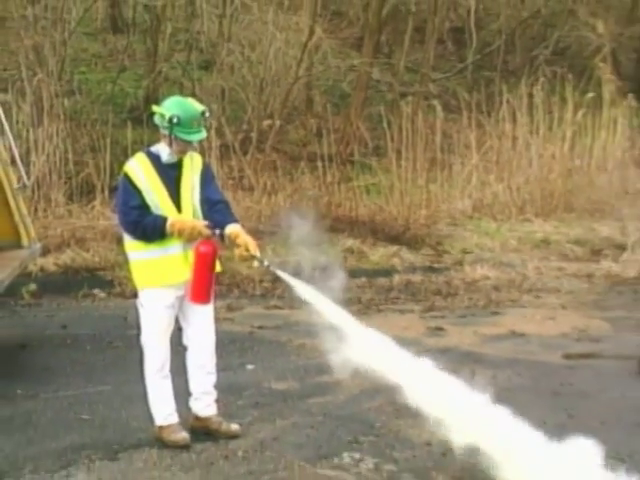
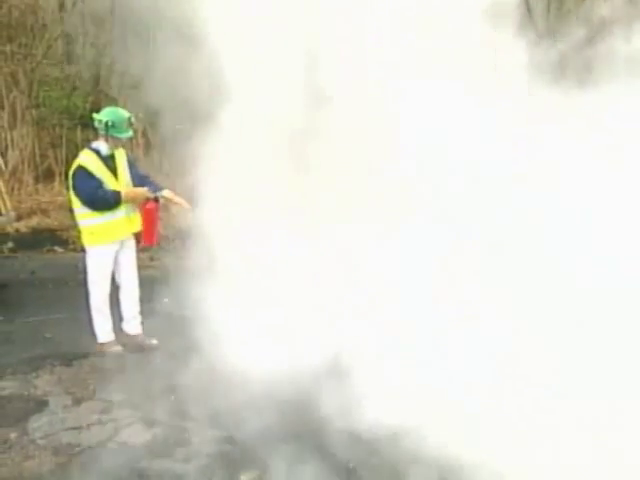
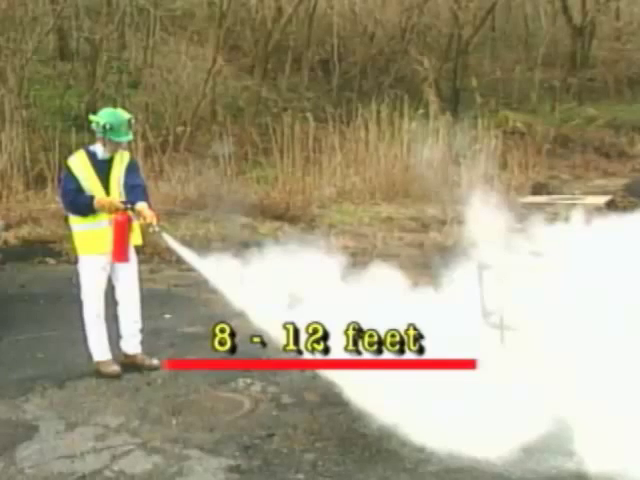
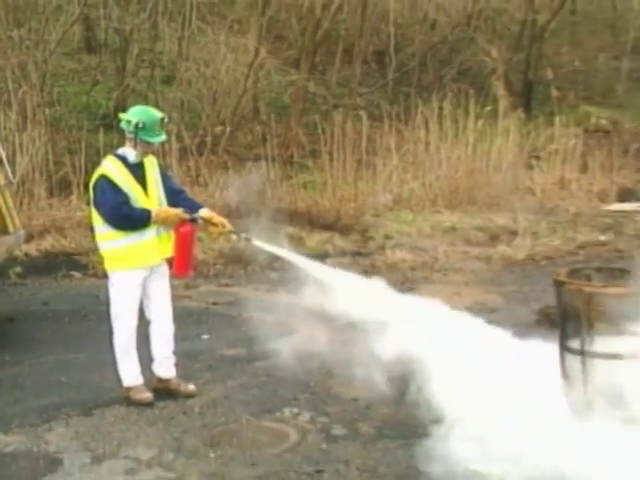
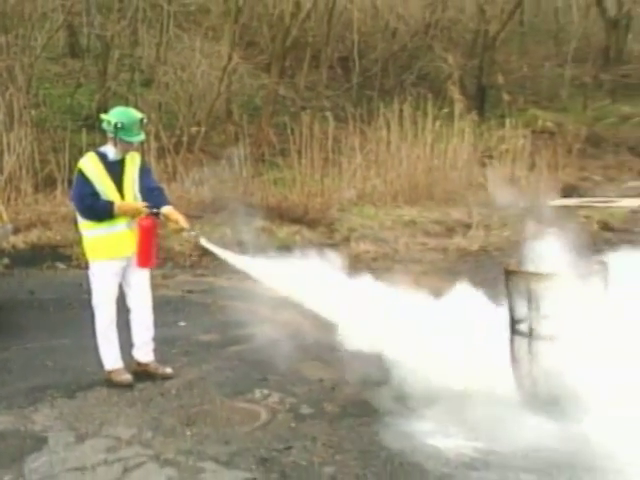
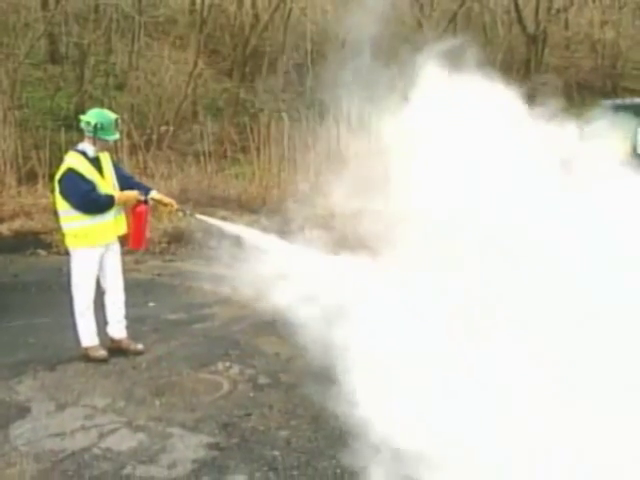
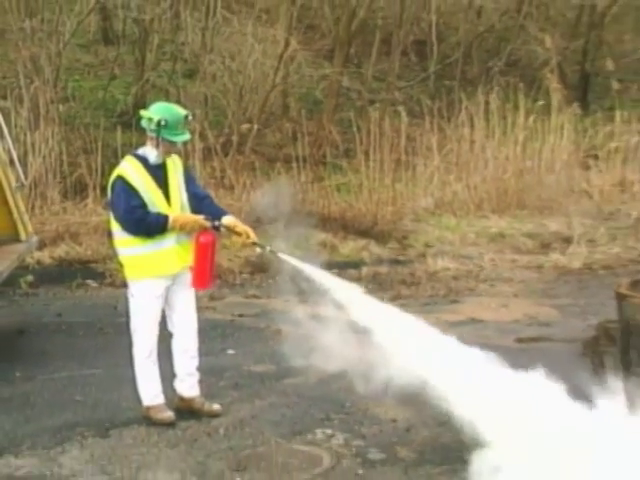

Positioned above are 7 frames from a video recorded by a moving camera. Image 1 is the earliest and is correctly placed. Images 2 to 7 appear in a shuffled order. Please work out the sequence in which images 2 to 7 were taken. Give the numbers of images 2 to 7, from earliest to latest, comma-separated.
7, 4, 5, 3, 6, 2
